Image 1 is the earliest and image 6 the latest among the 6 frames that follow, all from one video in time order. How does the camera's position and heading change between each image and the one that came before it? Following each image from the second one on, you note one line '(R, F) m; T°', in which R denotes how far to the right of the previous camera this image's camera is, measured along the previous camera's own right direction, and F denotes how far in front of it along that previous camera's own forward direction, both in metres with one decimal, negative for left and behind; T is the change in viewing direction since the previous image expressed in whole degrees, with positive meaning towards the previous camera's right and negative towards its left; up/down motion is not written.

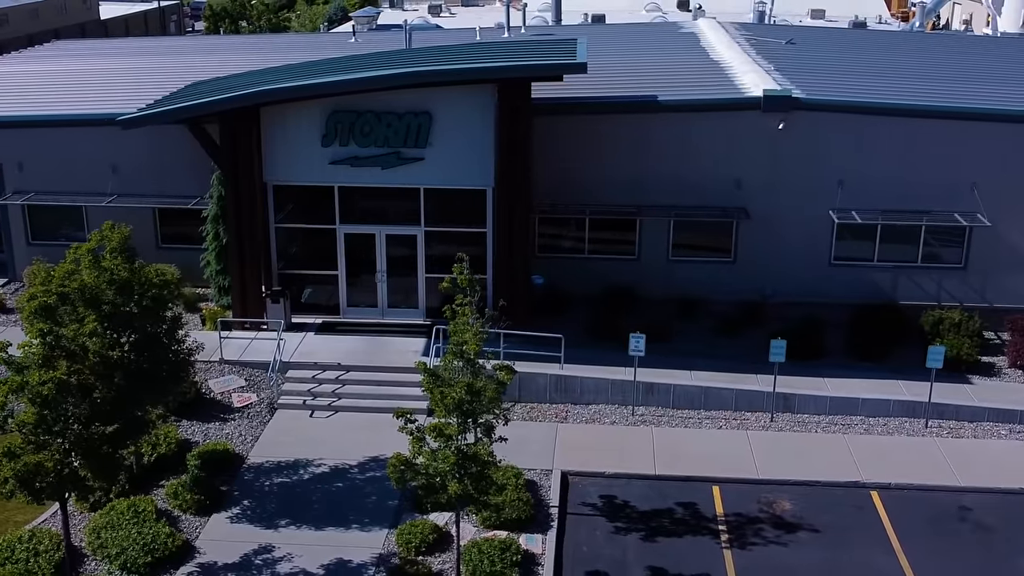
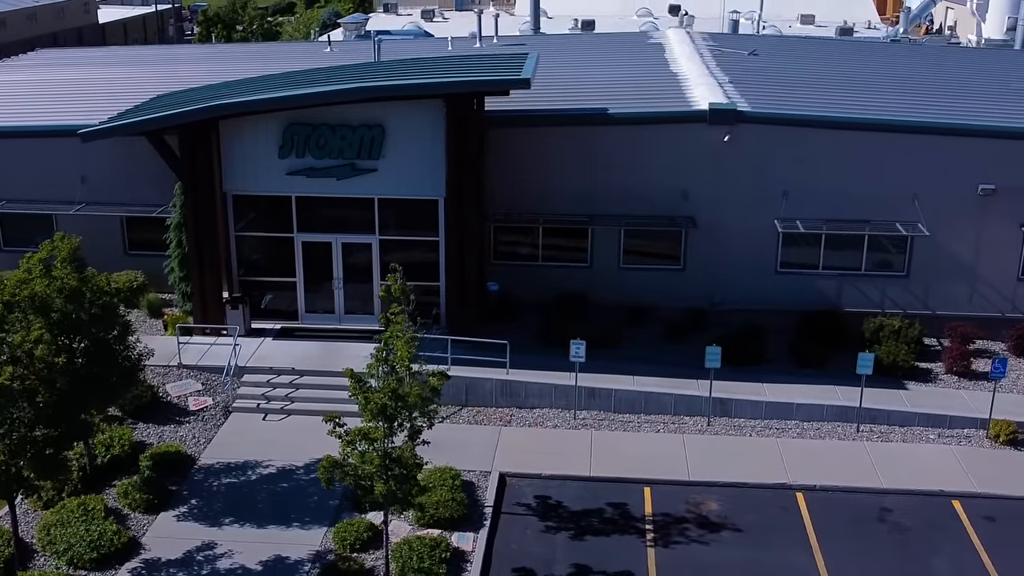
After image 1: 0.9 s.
(+1.1, -0.7) m; 0°
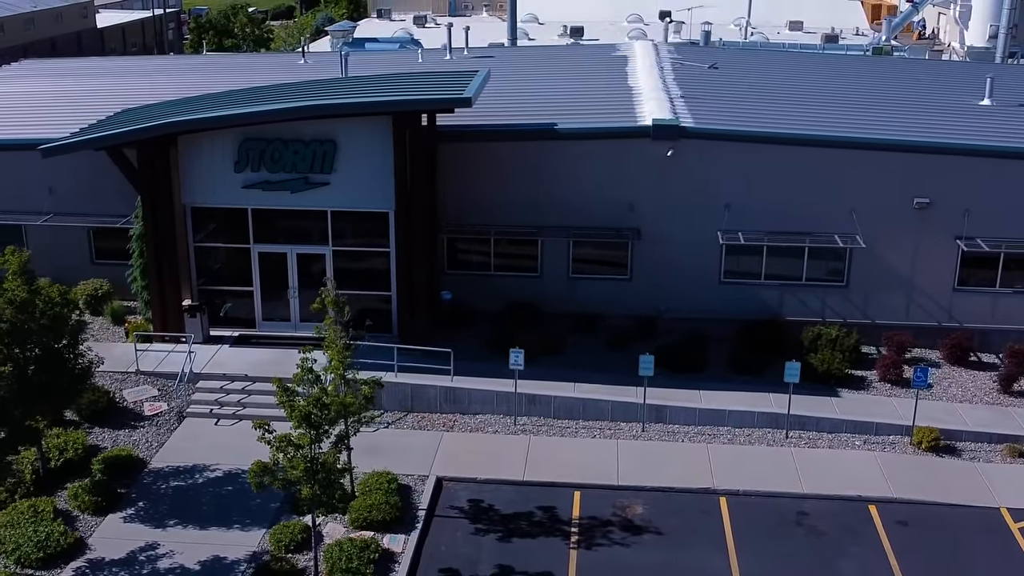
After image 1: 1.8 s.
(+1.2, -0.7) m; 0°
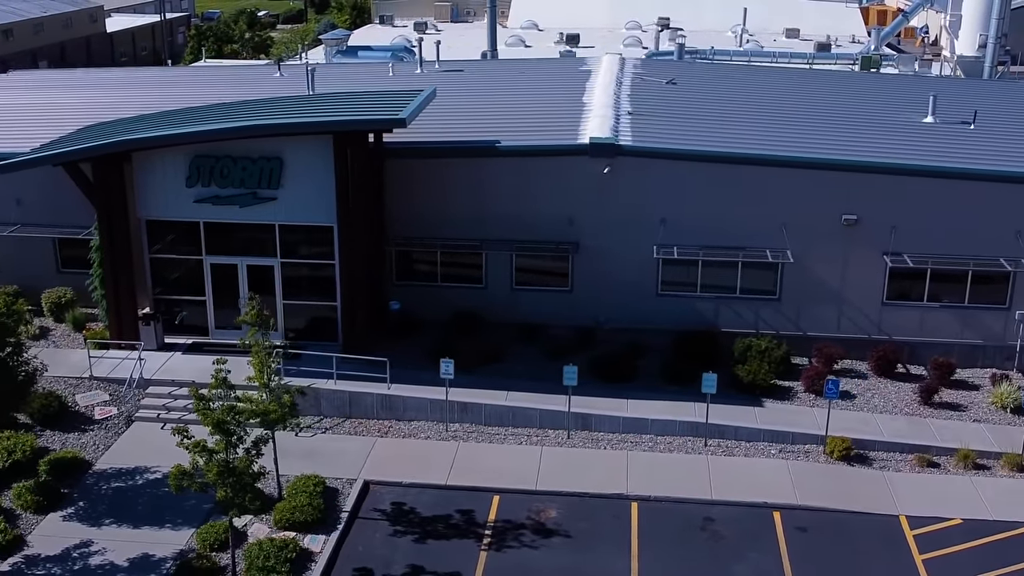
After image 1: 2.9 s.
(+1.7, -0.9) m; -1°
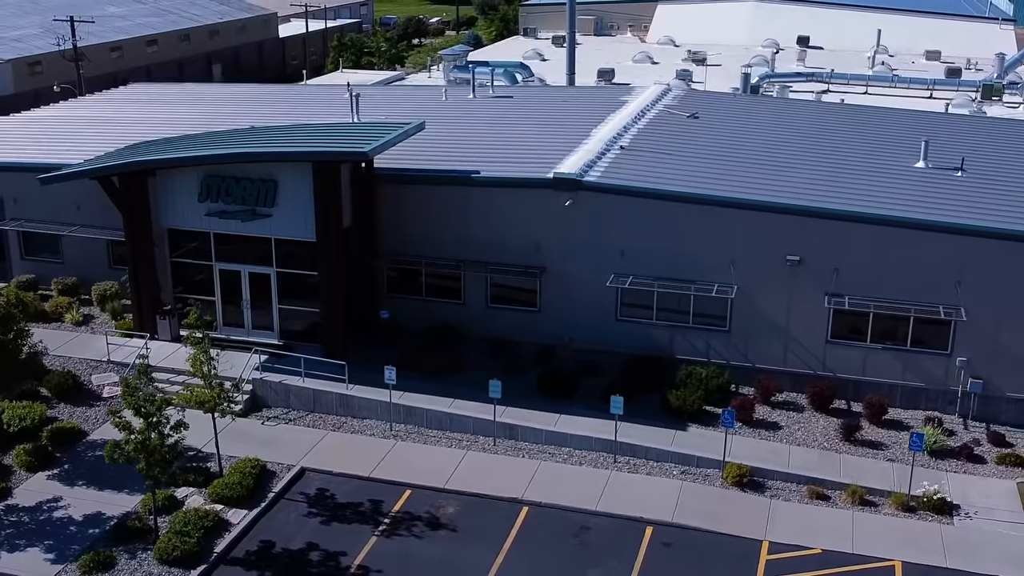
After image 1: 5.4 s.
(+5.1, -1.9) m; -9°
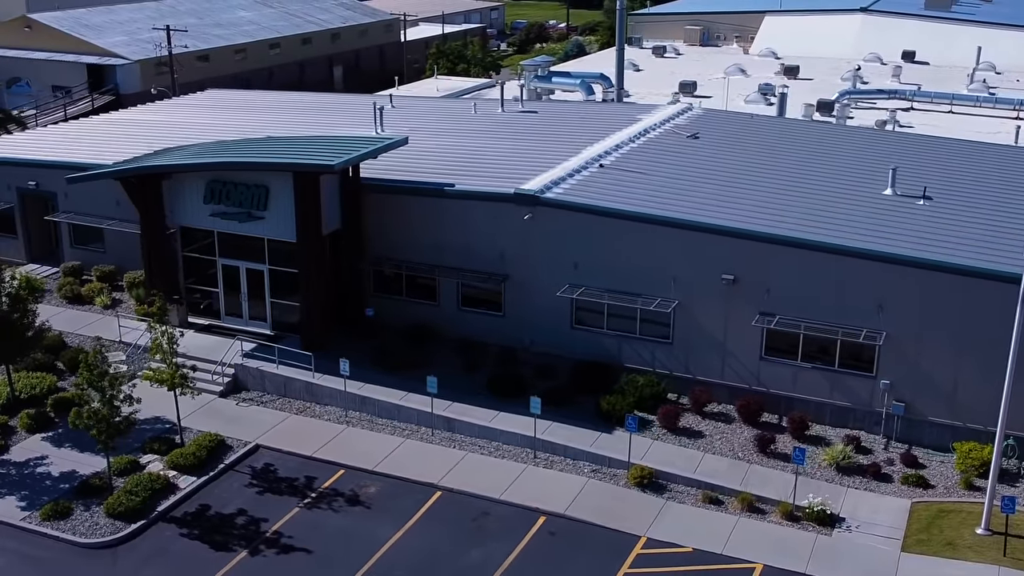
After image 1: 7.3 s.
(+4.6, -1.8) m; -7°
